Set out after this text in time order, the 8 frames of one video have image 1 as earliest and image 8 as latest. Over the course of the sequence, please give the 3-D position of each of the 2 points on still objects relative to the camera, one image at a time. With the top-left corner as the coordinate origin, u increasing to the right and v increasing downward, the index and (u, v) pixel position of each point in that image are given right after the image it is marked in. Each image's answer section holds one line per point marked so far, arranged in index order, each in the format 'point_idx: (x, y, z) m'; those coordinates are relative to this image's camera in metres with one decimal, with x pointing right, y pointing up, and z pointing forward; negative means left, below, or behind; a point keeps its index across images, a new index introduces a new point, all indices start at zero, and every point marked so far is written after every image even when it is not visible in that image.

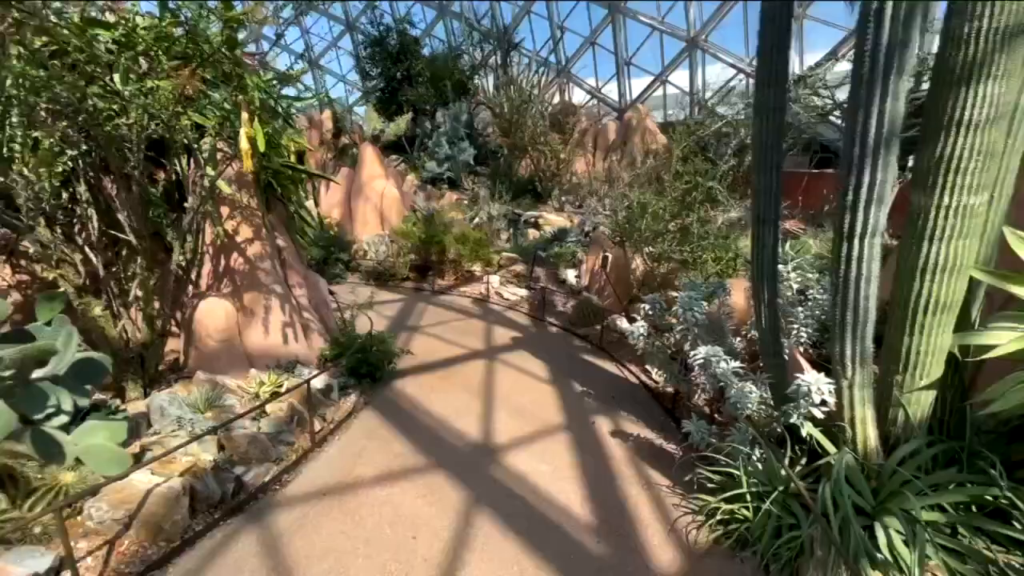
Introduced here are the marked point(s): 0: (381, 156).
0: (-2.4, +2.4, +8.4) m
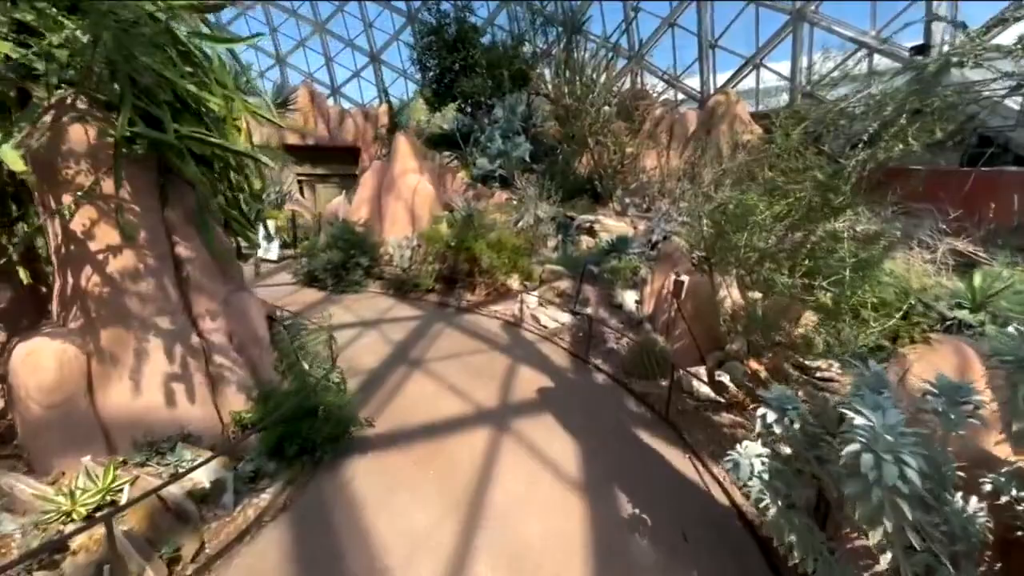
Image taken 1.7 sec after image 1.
0: (-1.6, +2.2, +7.4) m
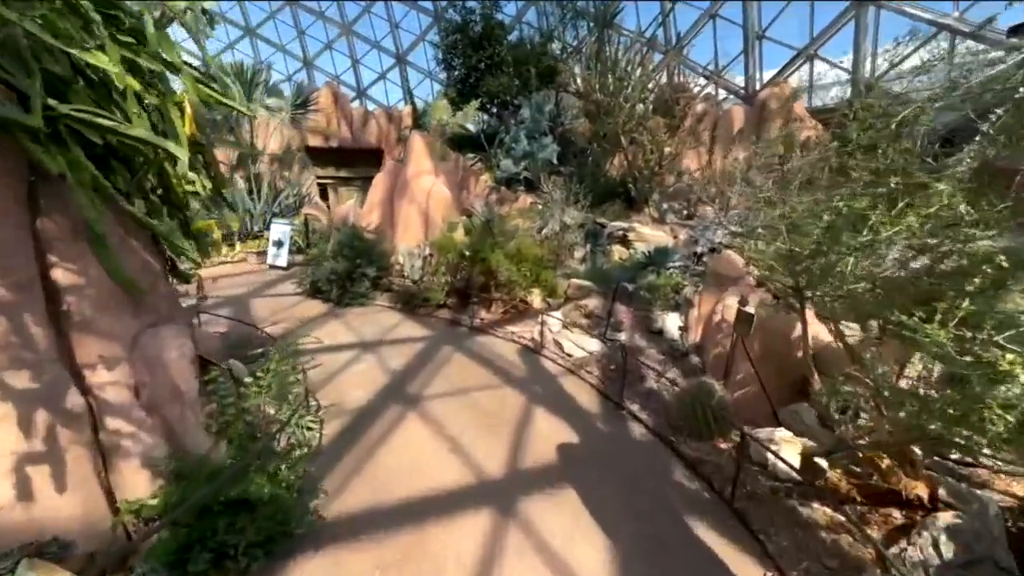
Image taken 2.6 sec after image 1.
0: (-1.2, +2.0, +6.8) m
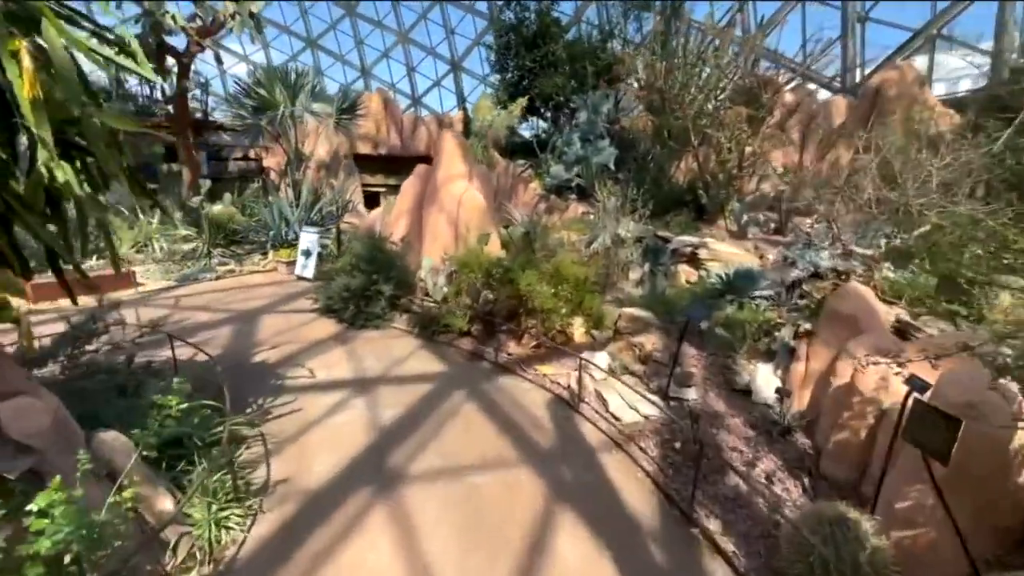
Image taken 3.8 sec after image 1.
0: (-0.6, +1.8, +6.0) m
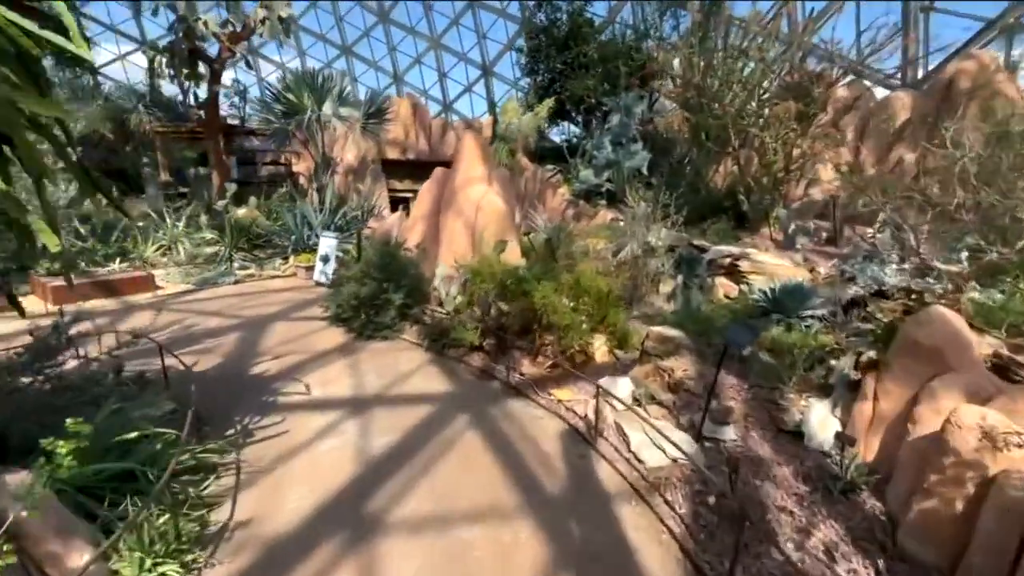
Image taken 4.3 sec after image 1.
0: (-0.3, +1.6, +5.7) m
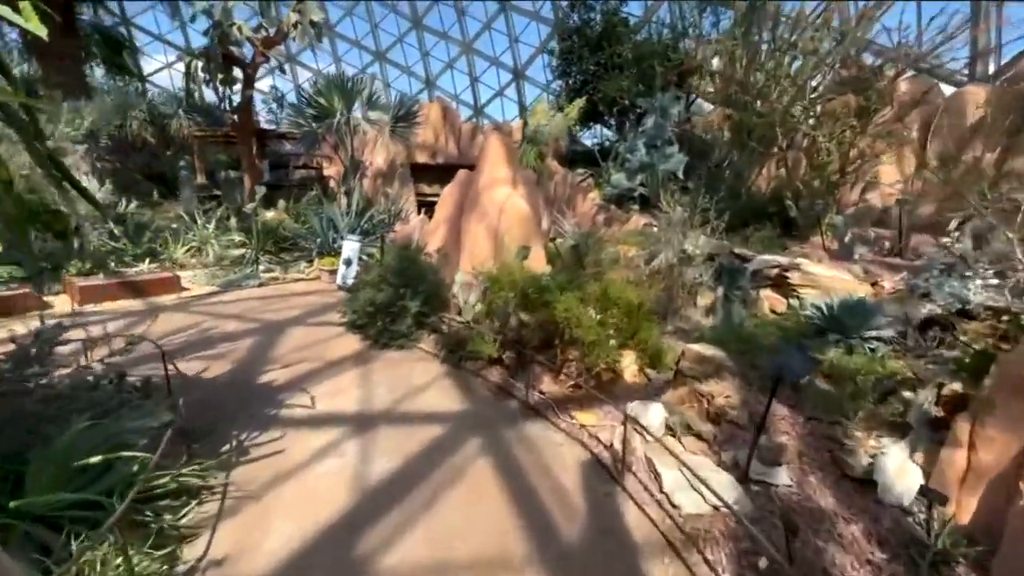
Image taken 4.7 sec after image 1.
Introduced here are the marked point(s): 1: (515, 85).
0: (0.0, +1.6, +5.4) m
1: (+0.1, +7.1, +16.4) m
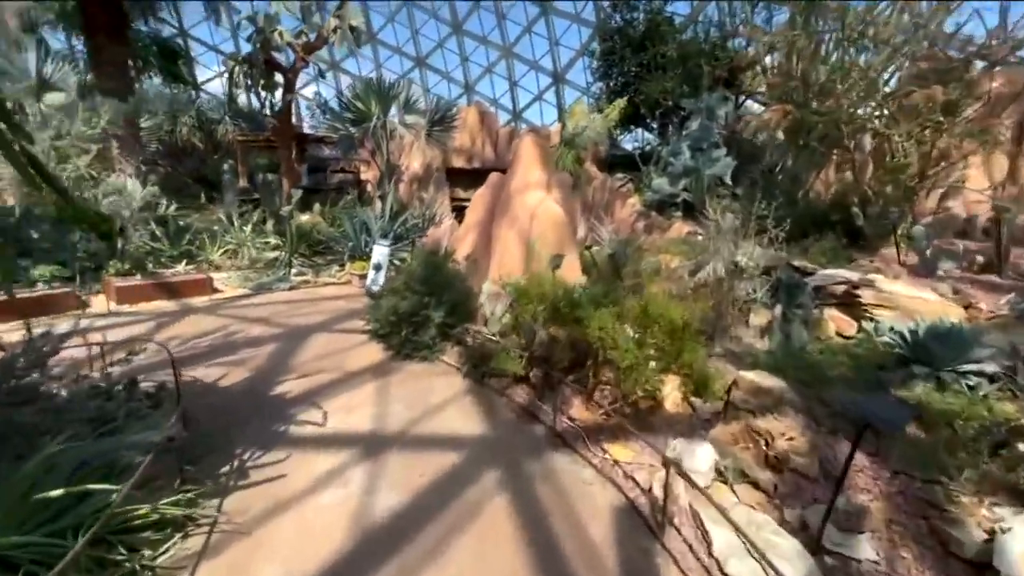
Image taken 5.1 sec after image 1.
0: (+0.3, +1.4, +5.1) m
1: (+1.5, +6.9, +16.1) m
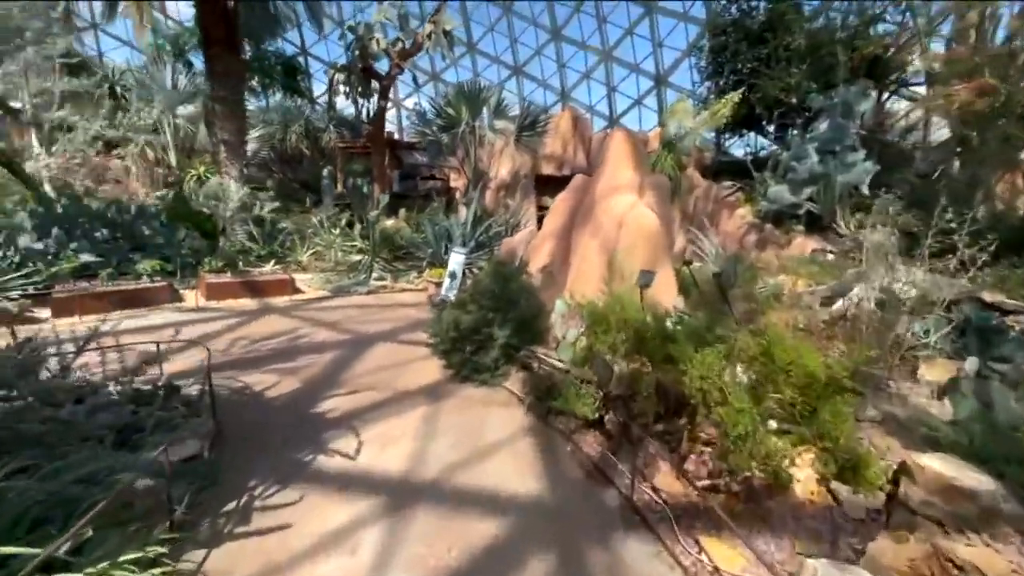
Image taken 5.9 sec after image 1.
0: (+1.2, +1.2, +4.3) m
1: (+4.6, +6.3, +15.1) m
